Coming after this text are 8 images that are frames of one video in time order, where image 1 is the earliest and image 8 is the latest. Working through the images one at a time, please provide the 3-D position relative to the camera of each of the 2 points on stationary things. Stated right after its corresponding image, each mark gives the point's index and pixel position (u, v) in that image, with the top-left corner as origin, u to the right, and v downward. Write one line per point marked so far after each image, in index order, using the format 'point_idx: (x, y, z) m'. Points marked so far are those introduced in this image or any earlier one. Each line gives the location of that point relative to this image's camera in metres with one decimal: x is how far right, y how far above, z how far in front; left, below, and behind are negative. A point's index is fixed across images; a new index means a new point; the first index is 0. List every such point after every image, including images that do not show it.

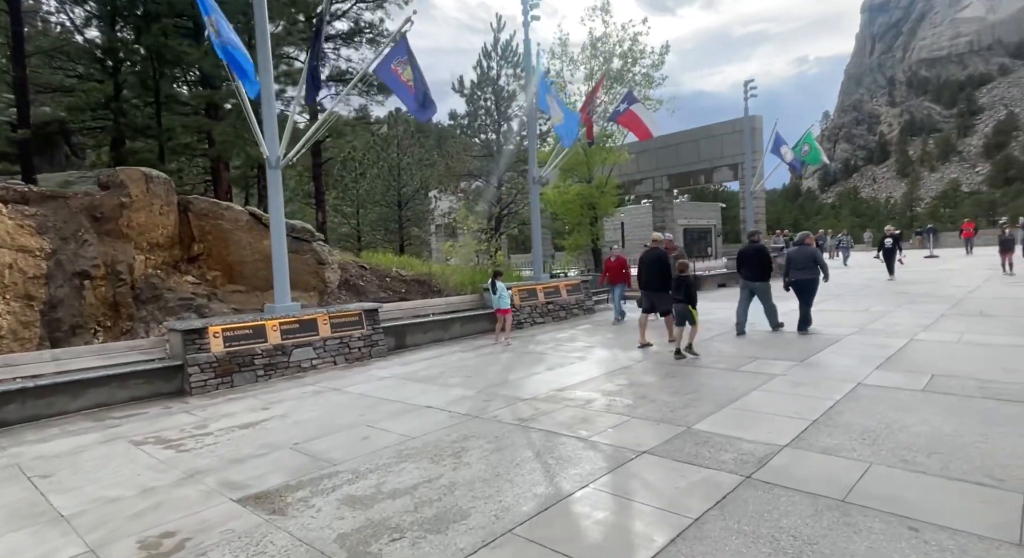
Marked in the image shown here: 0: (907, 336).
0: (+6.3, -0.9, +9.1) m
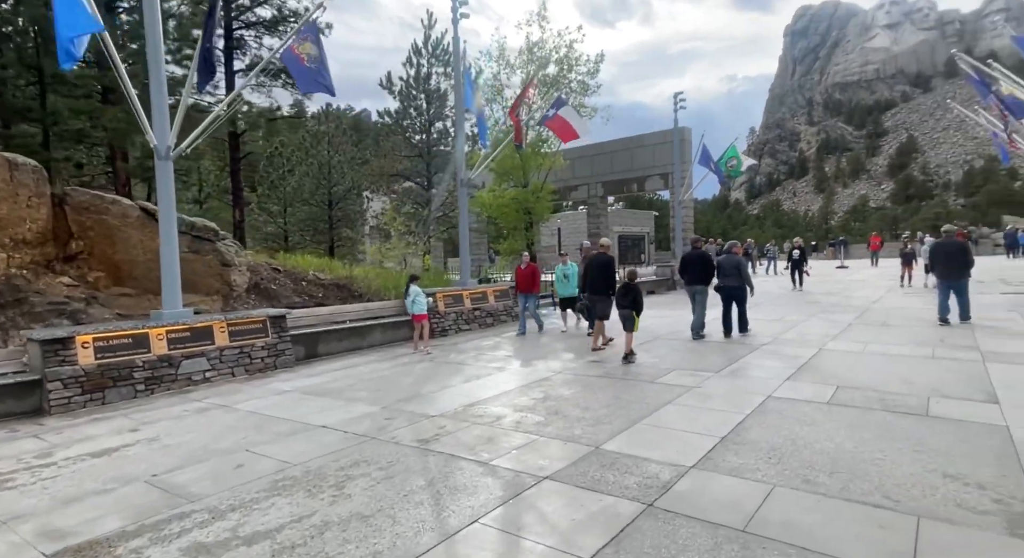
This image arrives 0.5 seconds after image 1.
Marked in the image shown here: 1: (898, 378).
0: (+5.1, -1.1, +9.4) m
1: (+4.6, -1.2, +6.7) m
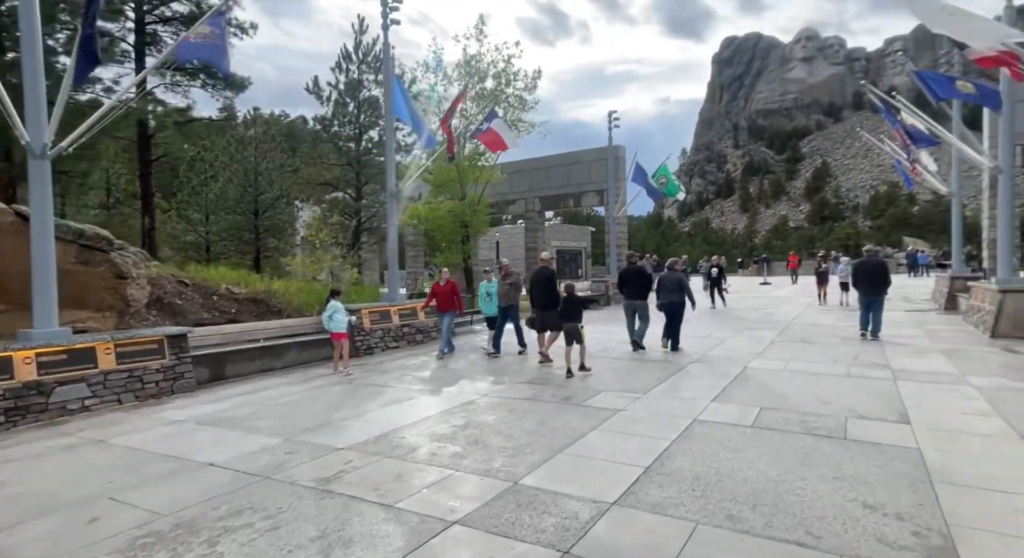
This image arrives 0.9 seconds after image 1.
0: (+3.9, -1.4, +9.5) m
1: (+3.7, -1.4, +6.8) m
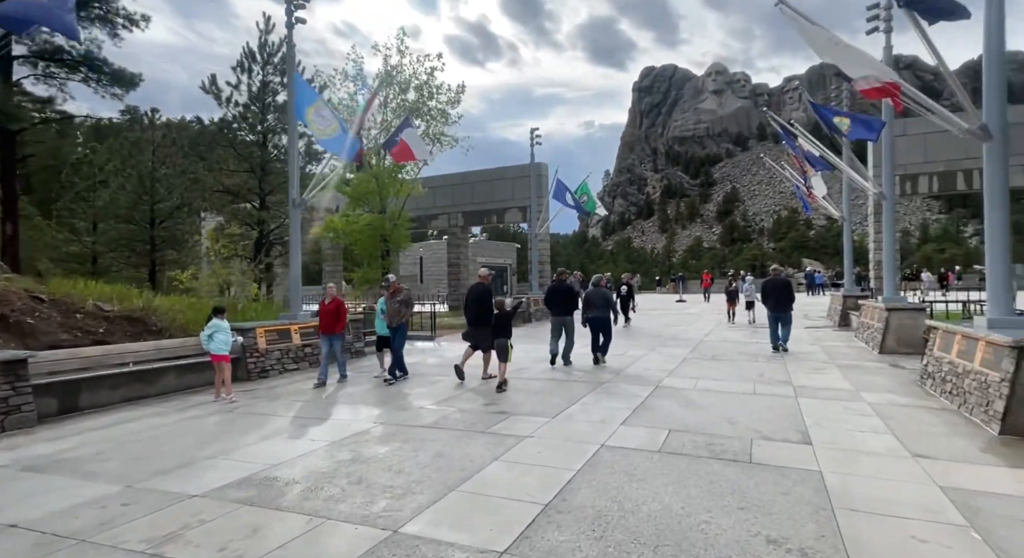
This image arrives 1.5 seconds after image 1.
0: (+2.4, -1.7, +9.5) m
1: (+2.5, -1.7, +6.8) m
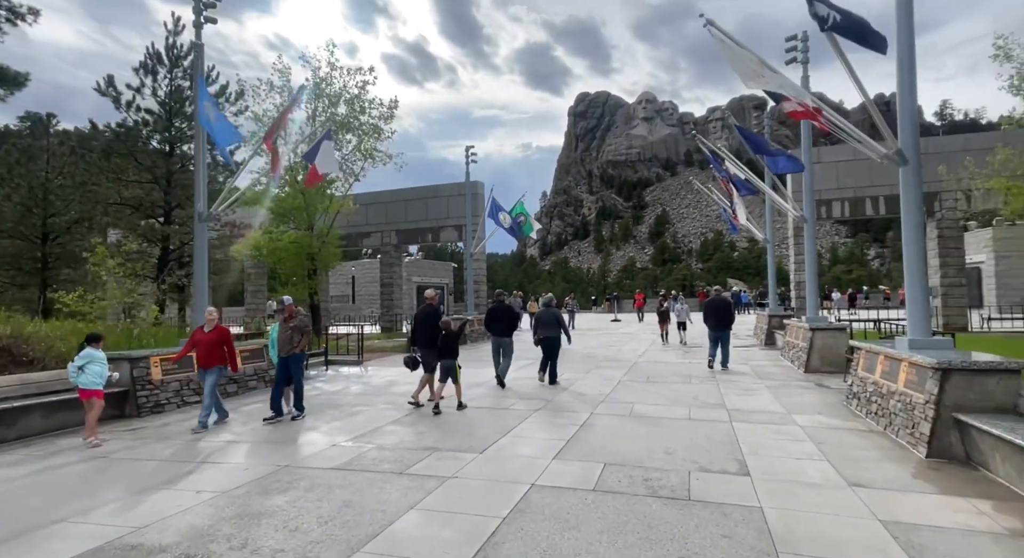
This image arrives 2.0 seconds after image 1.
0: (+1.2, -2.1, +9.1) m
1: (+1.7, -1.9, +6.4) m
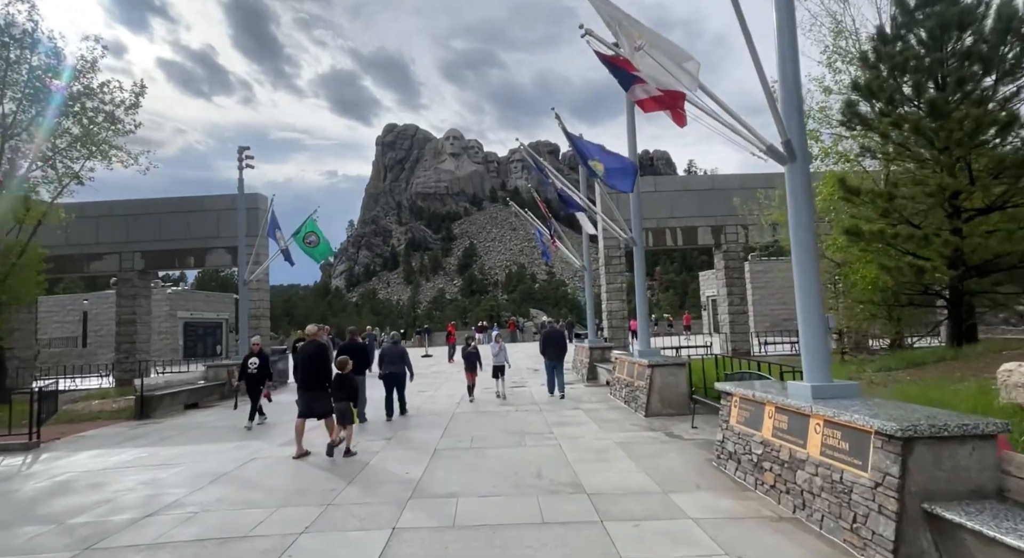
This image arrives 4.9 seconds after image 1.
0: (-1.3, -2.4, +5.8) m
1: (0.0, -2.1, +3.4) m
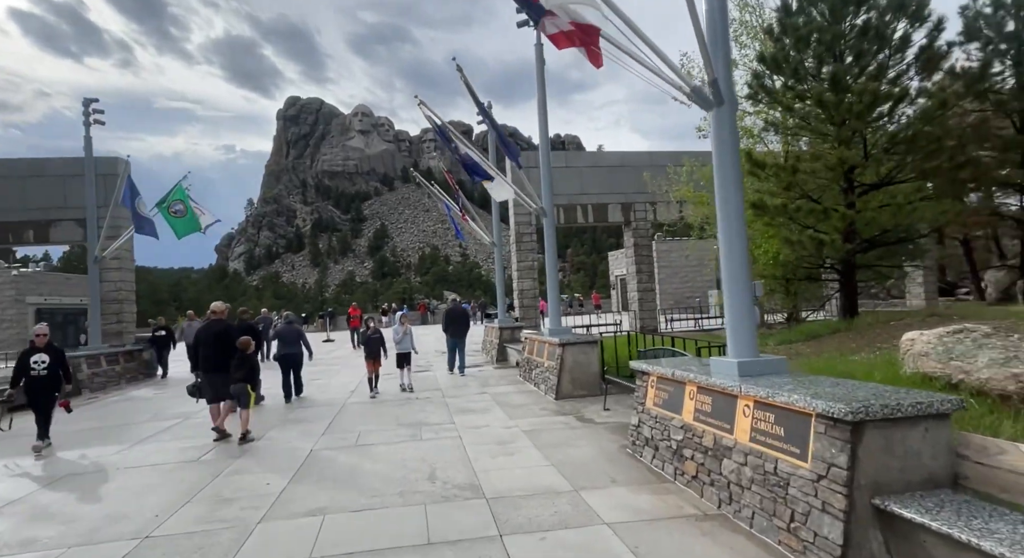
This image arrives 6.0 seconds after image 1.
0: (-2.2, -2.1, +4.5) m
1: (-0.6, -1.9, +2.3) m
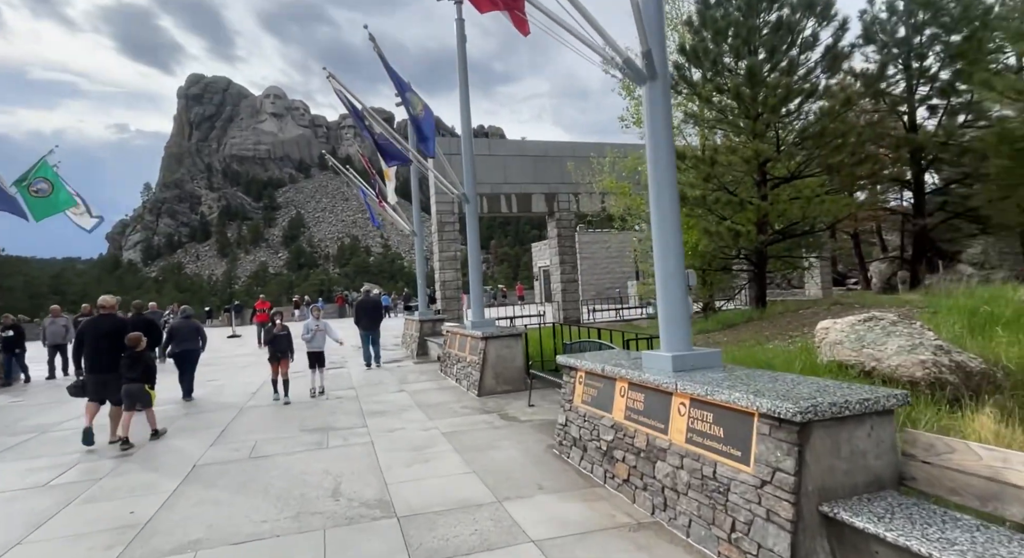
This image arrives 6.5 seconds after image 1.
0: (-2.8, -2.0, +3.6) m
1: (-0.9, -1.8, +1.7) m
